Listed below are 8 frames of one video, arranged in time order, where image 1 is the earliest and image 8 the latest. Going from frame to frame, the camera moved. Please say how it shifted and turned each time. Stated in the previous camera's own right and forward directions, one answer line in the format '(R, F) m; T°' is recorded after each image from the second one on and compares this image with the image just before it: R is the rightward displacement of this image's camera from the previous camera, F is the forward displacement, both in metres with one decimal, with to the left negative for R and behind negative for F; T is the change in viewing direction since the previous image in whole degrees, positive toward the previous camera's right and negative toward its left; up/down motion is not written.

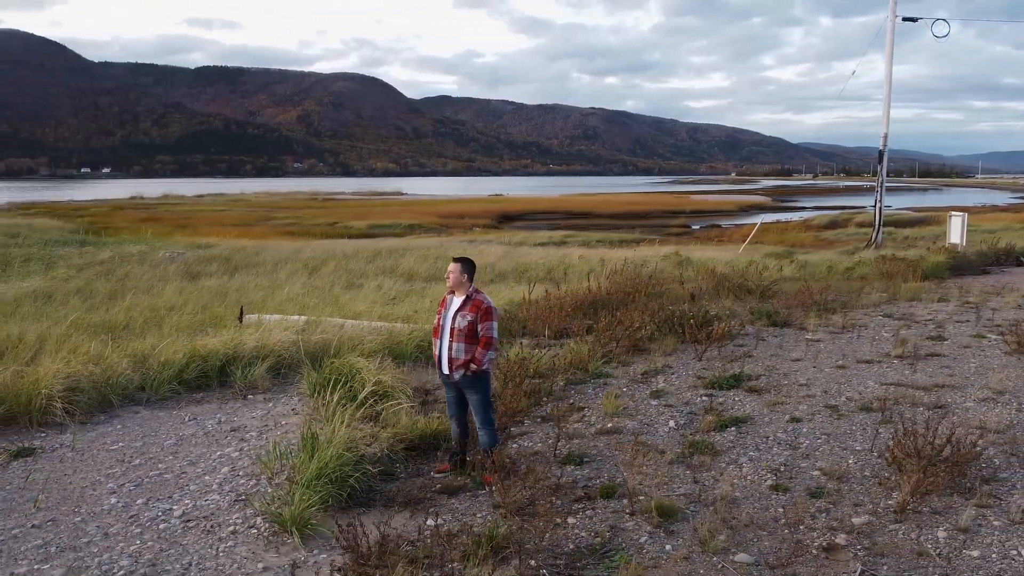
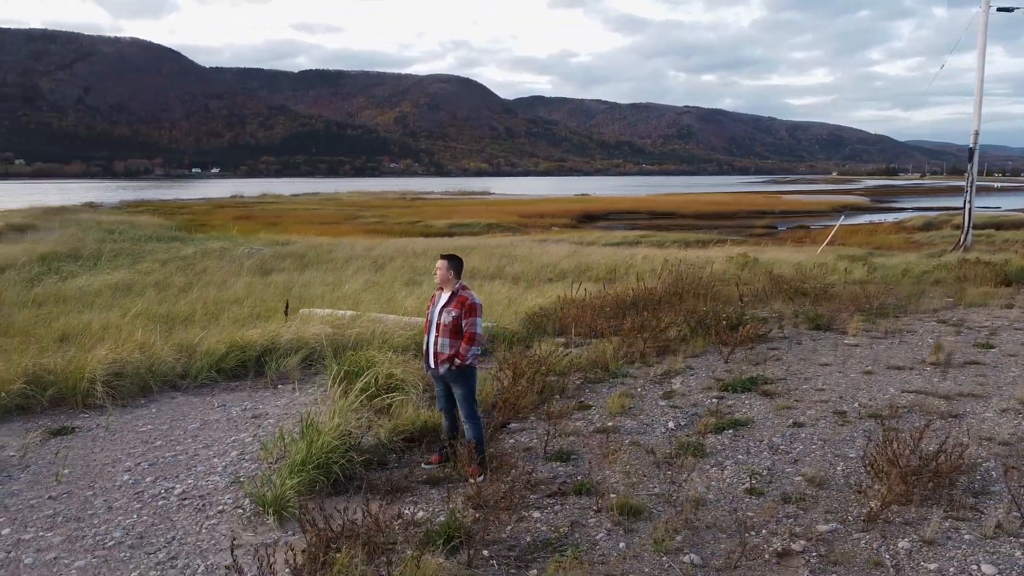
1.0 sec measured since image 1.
(+0.7, -0.1) m; -6°
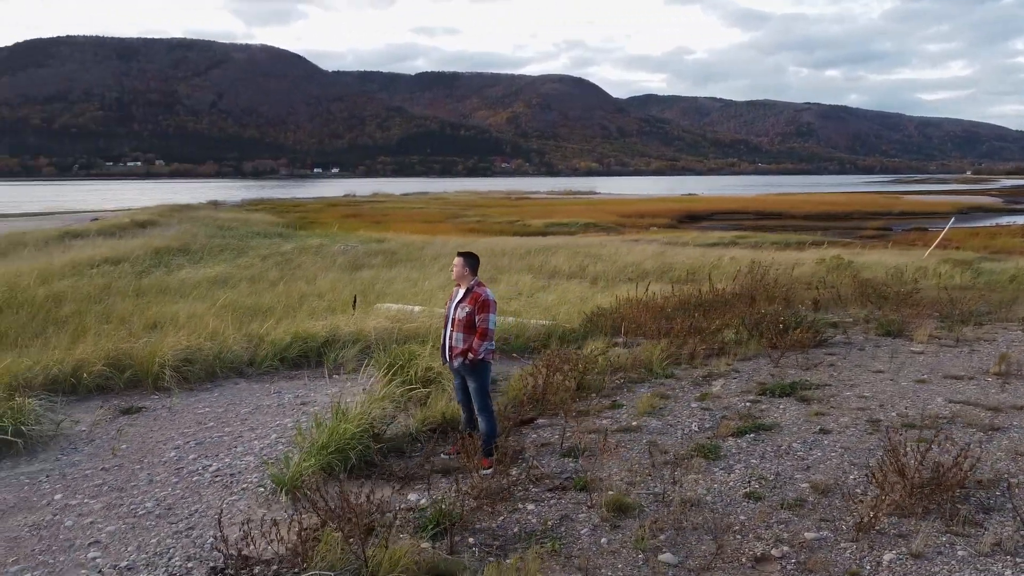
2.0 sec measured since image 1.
(+0.7, -0.1) m; -8°
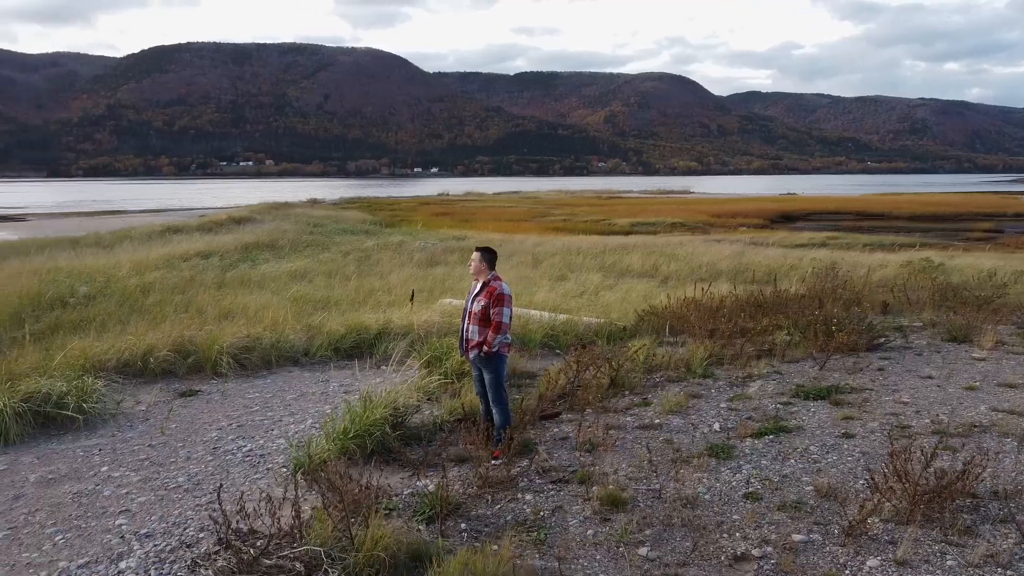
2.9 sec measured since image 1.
(+0.6, -0.1) m; -7°
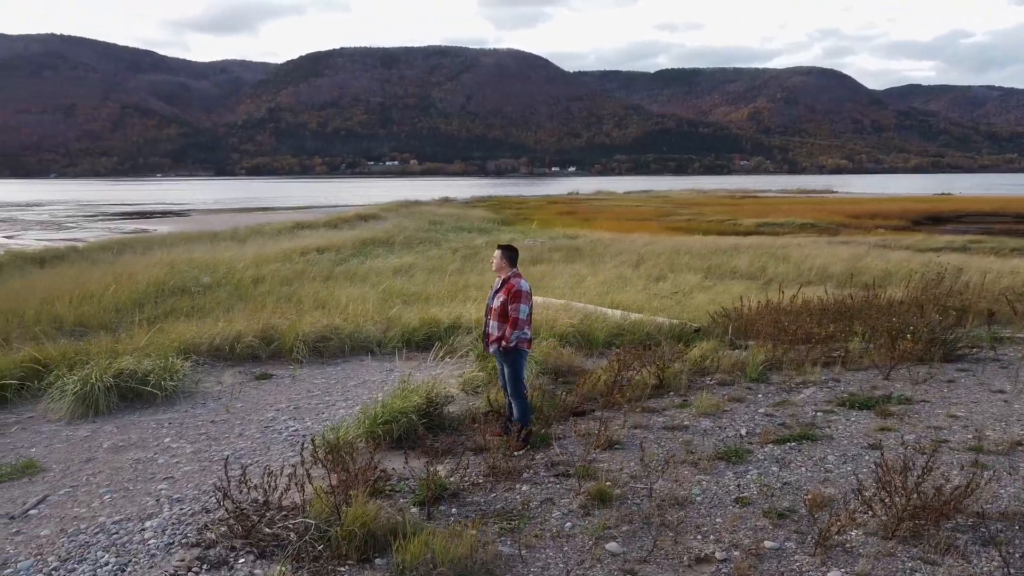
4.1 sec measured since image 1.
(+0.8, -0.1) m; -10°
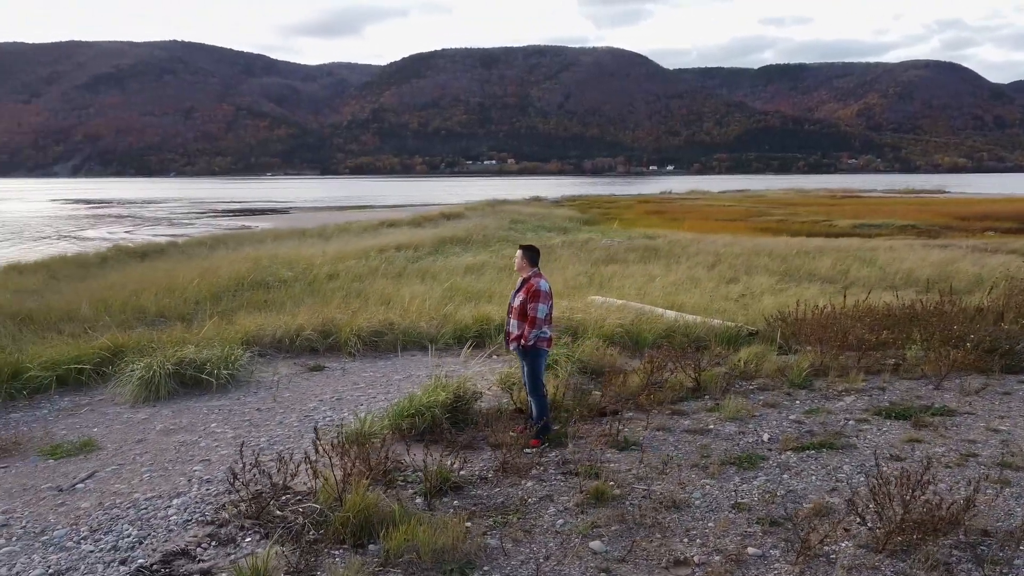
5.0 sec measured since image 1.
(+0.6, -0.1) m; -7°
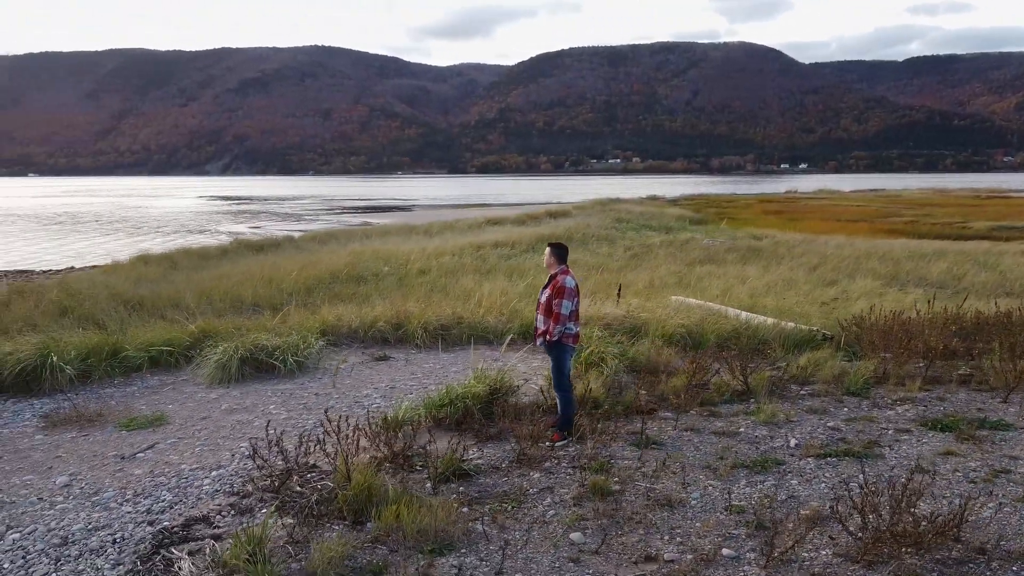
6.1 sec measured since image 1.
(+0.7, -0.1) m; -9°
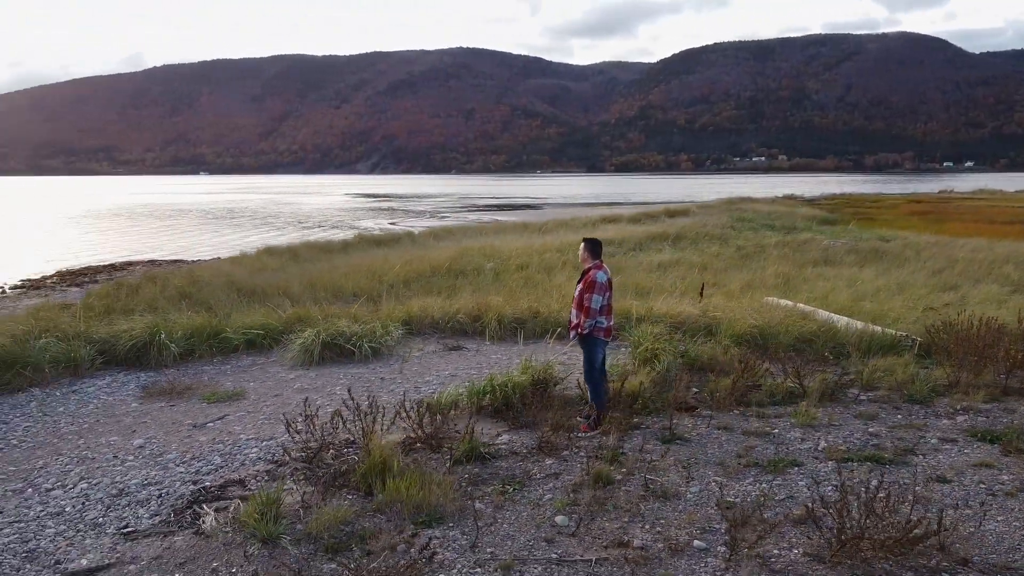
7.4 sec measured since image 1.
(+0.8, -0.1) m; -10°
